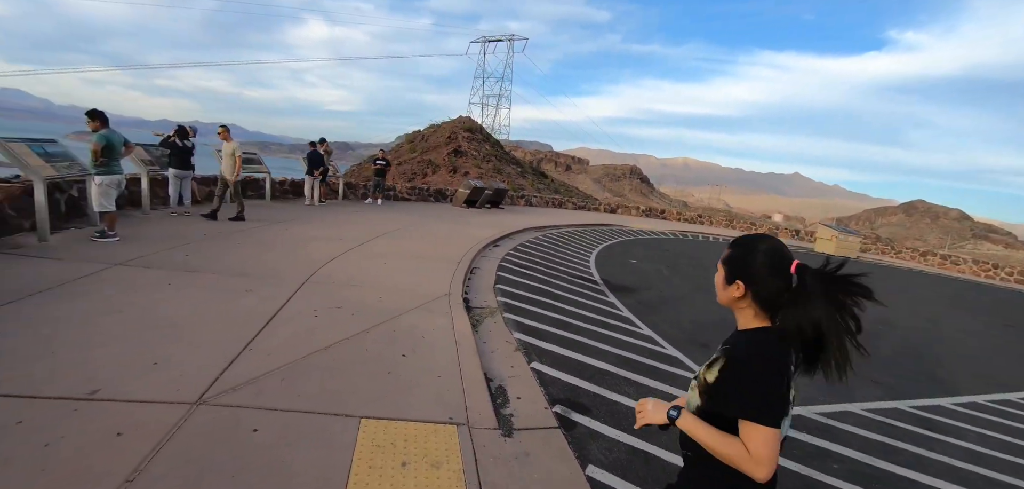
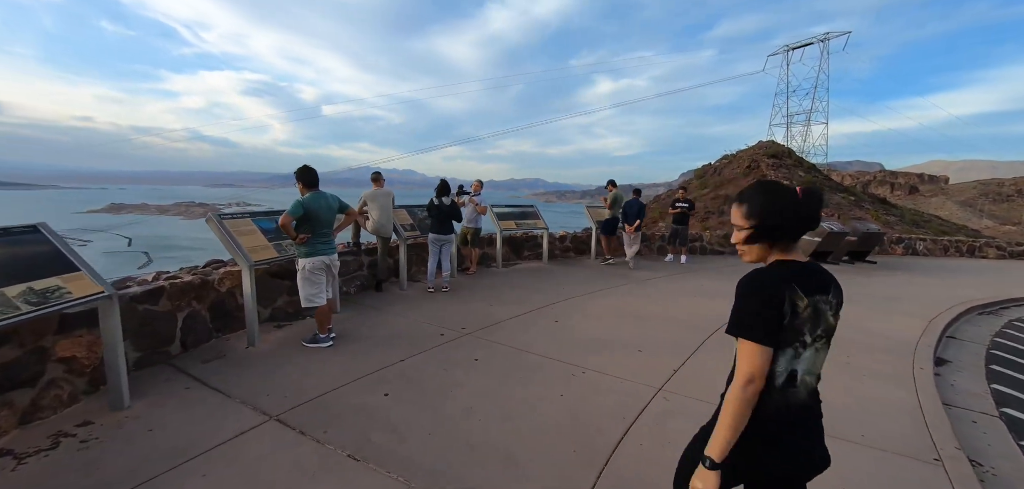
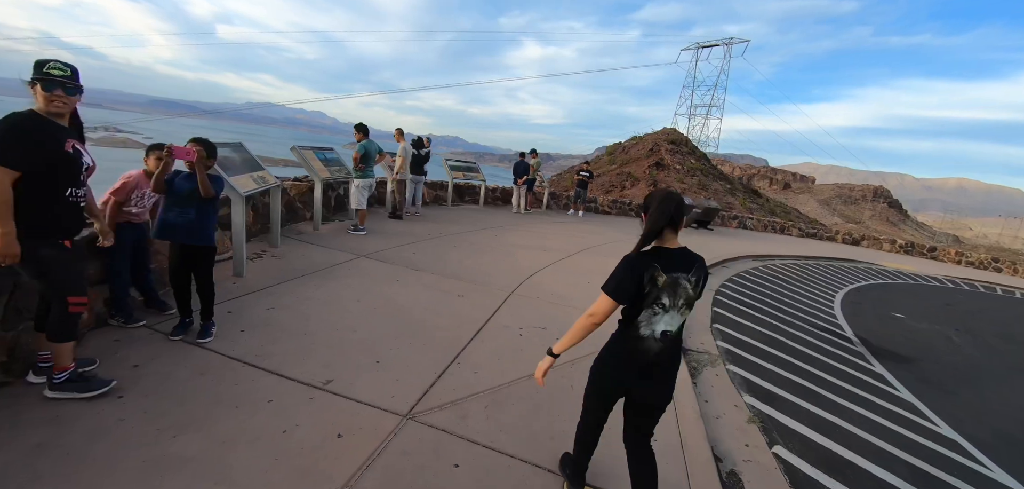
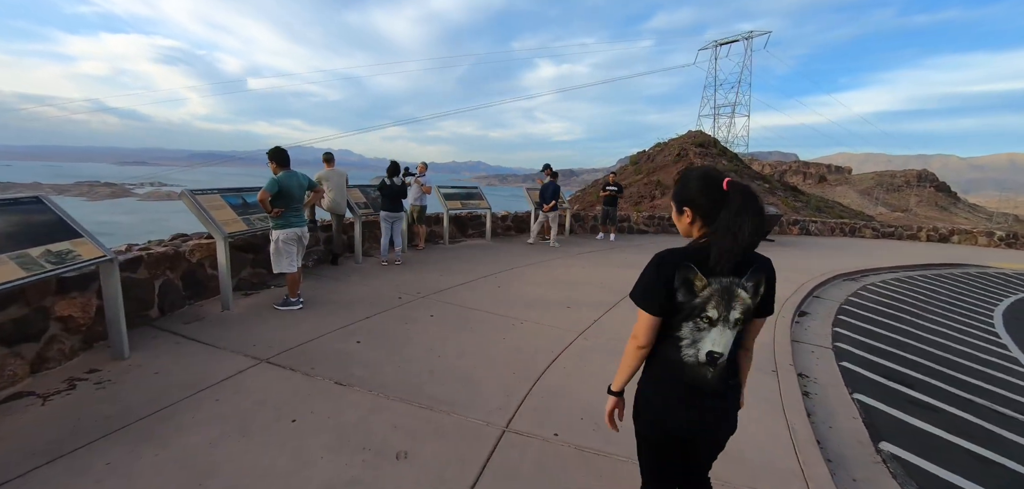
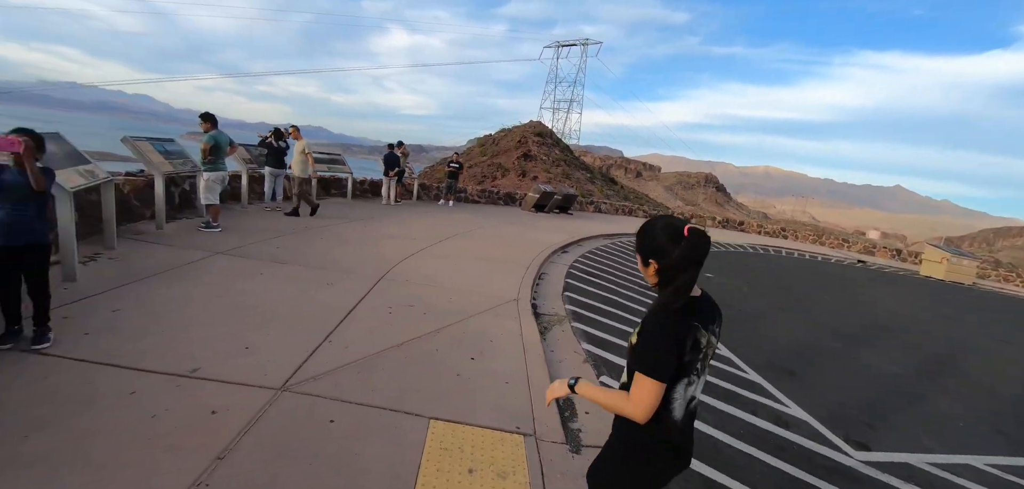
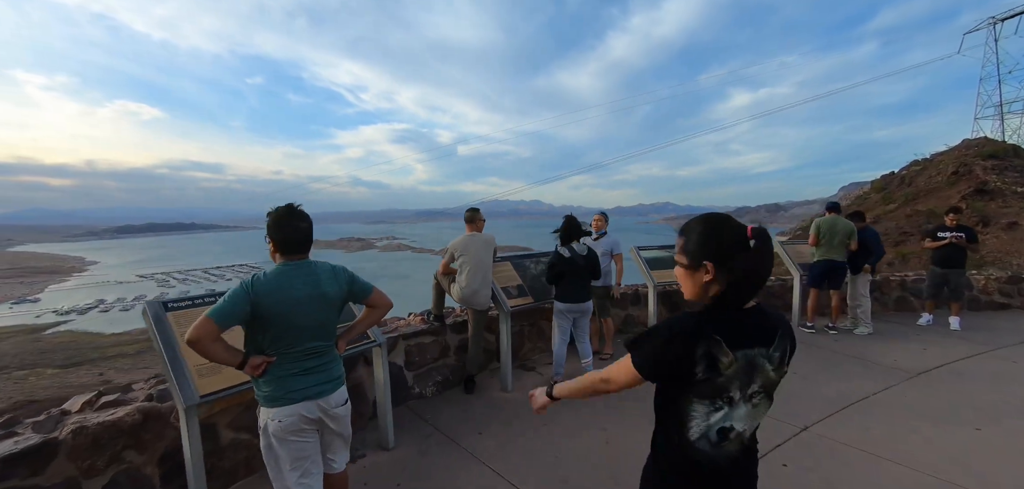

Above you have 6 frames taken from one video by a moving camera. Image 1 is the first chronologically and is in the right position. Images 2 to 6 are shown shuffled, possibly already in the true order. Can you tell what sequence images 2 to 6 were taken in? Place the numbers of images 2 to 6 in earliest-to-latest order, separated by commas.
5, 3, 4, 2, 6
